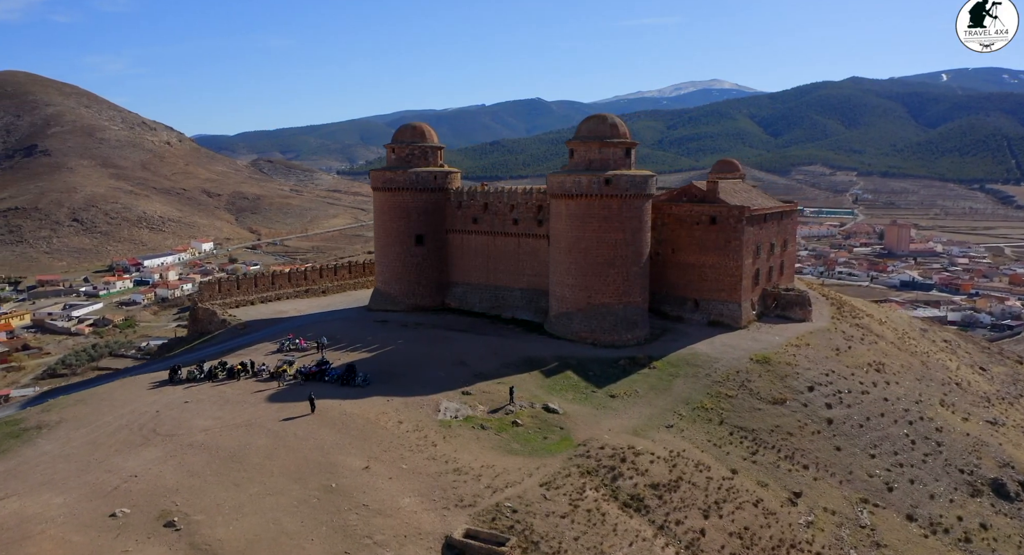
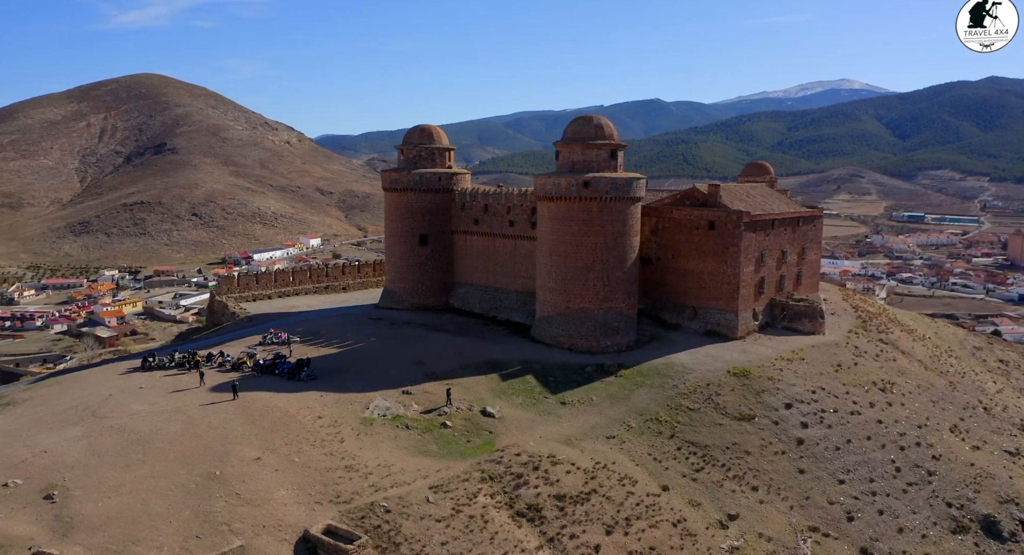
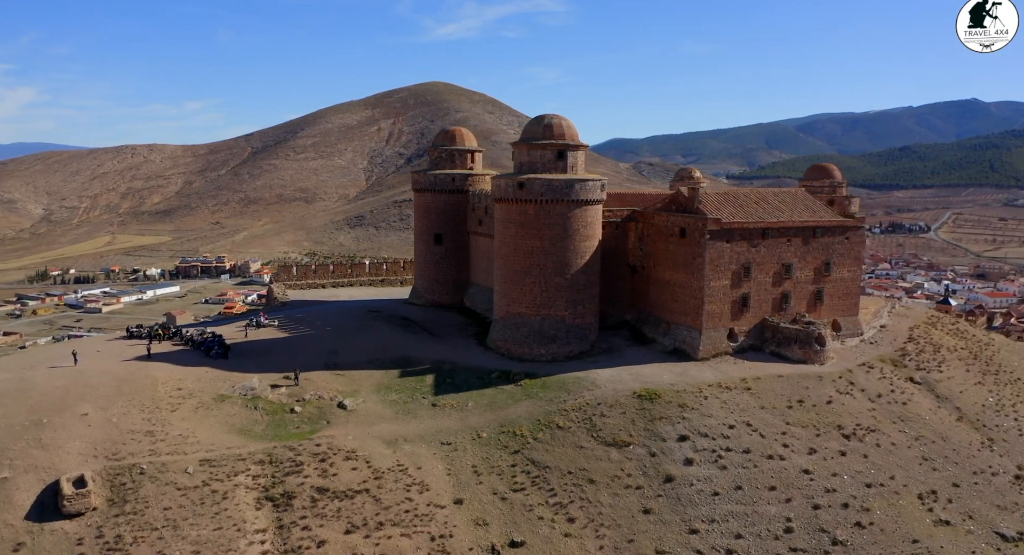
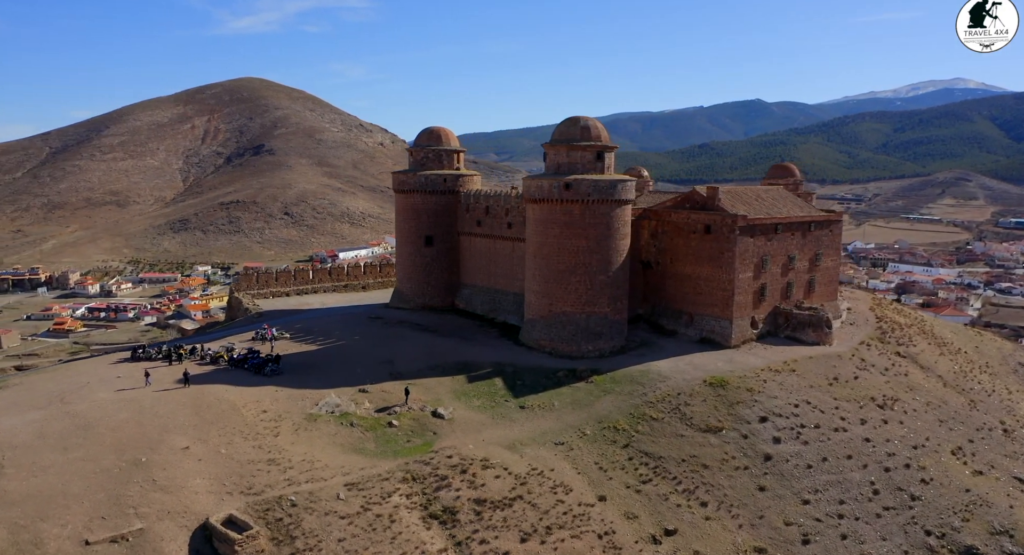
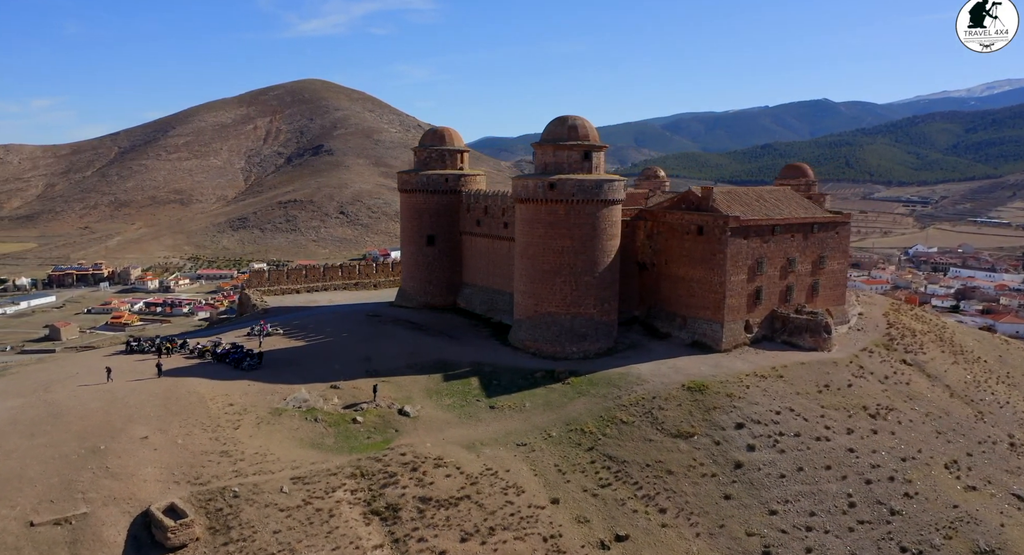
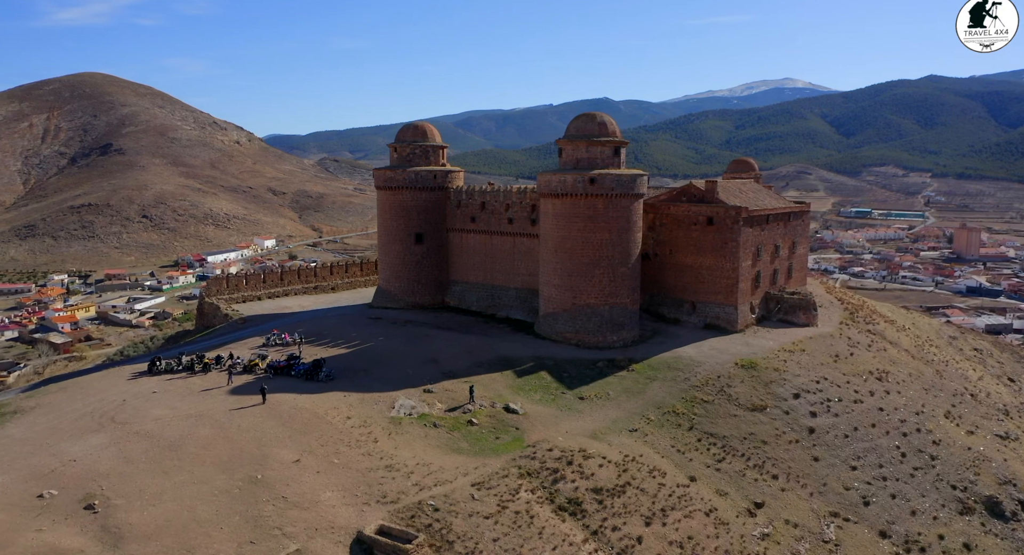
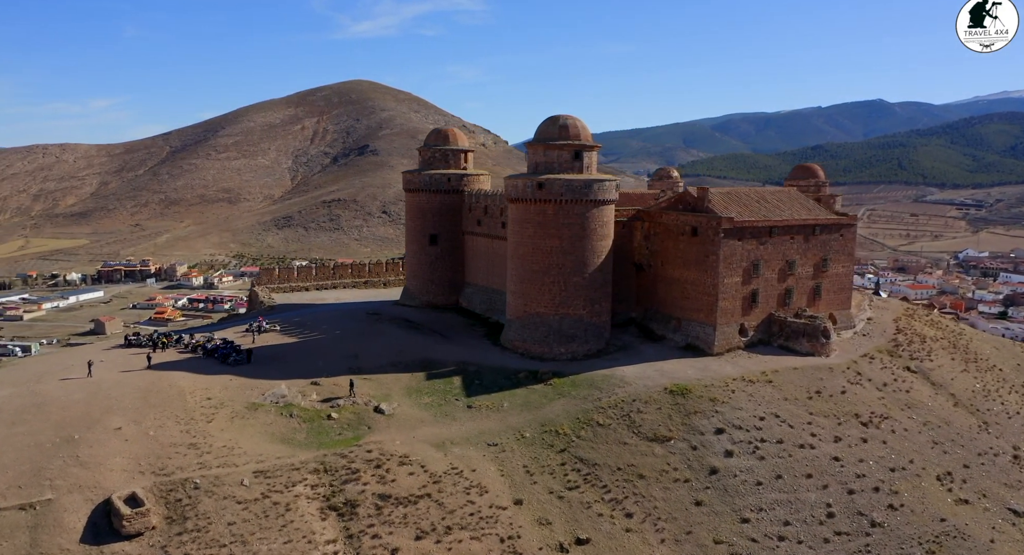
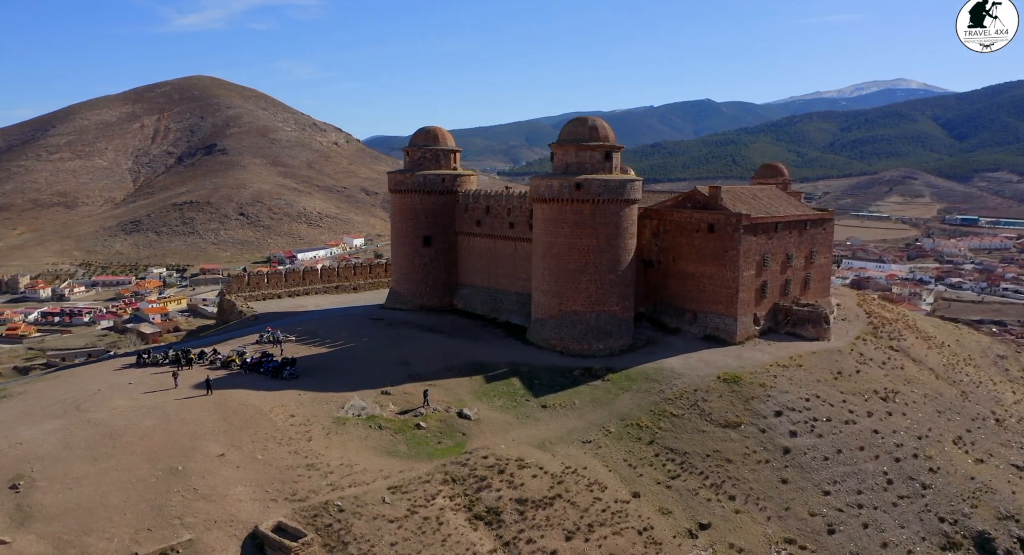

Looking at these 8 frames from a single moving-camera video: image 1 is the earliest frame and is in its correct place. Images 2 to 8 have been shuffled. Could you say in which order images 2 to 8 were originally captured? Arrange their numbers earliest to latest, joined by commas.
6, 2, 8, 4, 5, 7, 3
